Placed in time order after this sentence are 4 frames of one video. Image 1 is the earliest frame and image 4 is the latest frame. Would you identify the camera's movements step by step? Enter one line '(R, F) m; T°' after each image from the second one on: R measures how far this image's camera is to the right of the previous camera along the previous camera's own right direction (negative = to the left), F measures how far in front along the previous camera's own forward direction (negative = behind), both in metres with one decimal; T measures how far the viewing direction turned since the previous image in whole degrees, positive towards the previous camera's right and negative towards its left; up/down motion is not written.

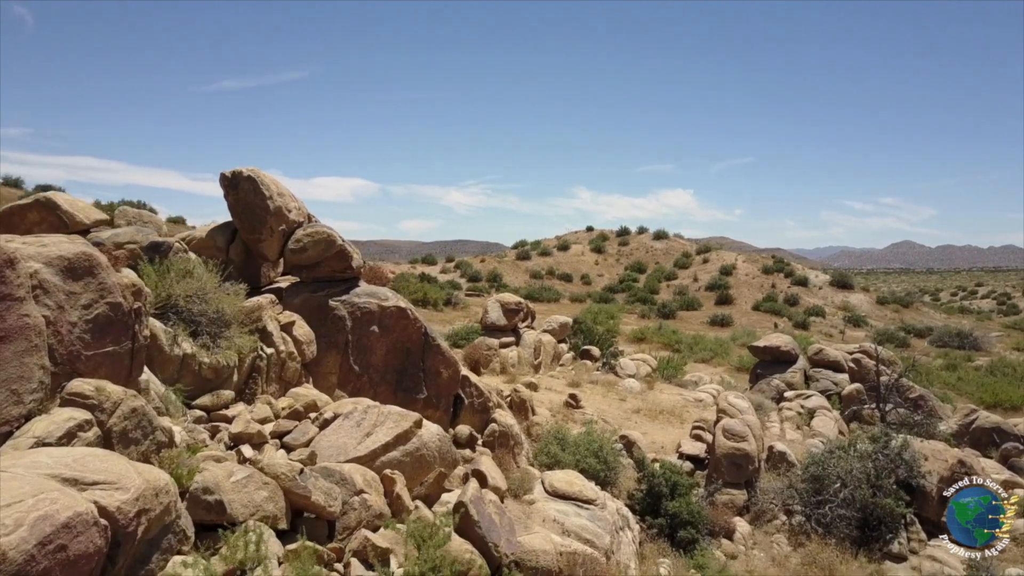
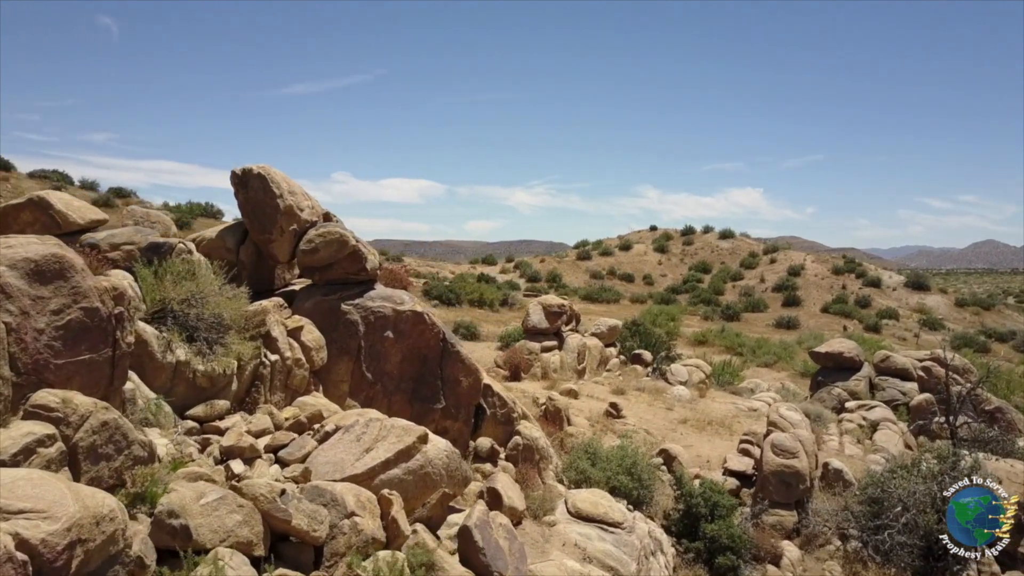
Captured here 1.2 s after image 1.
(+0.4, +0.6) m; -4°
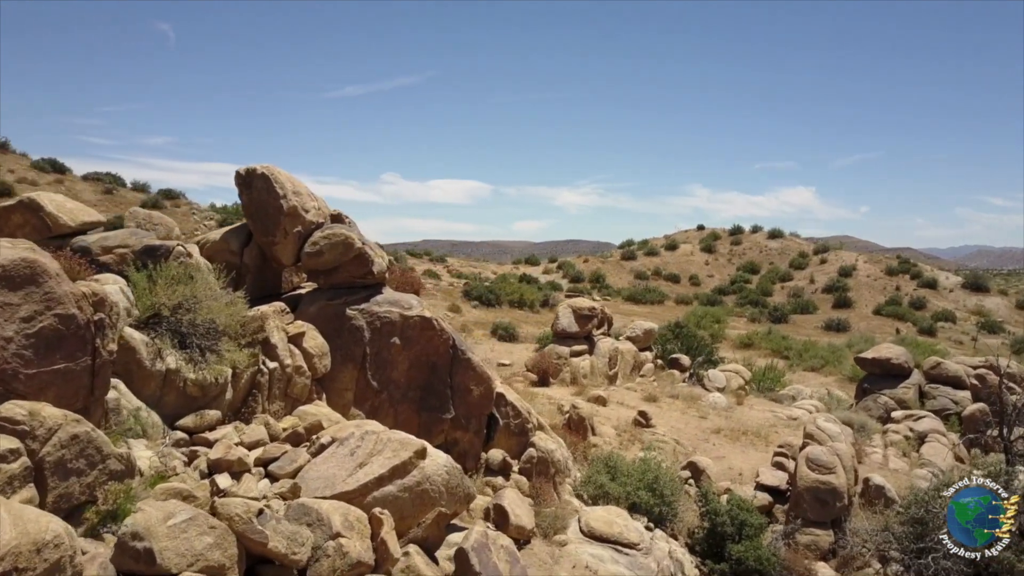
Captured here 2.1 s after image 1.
(+0.3, +0.4) m; -3°
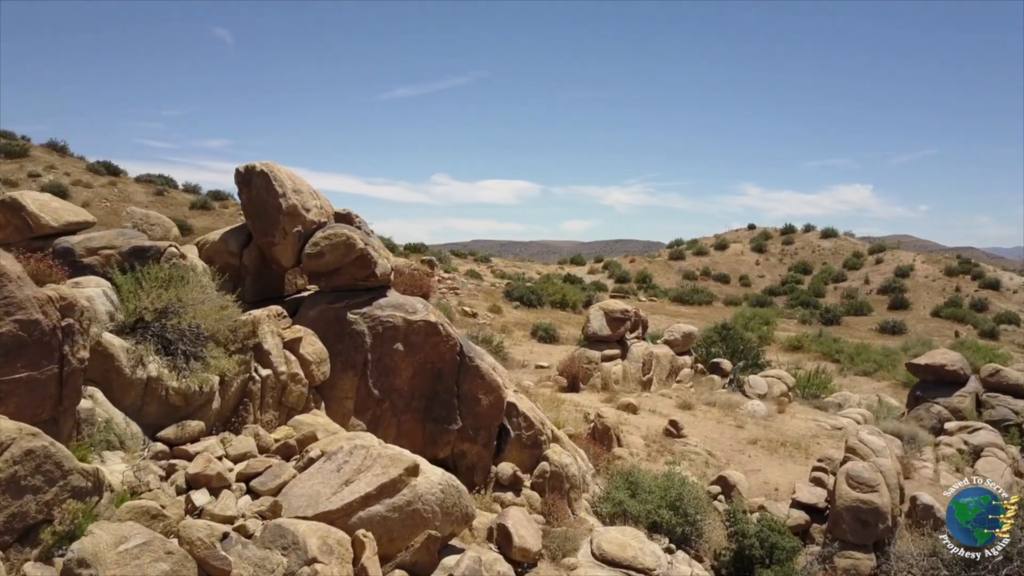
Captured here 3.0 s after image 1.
(+0.3, +0.5) m; -3°
